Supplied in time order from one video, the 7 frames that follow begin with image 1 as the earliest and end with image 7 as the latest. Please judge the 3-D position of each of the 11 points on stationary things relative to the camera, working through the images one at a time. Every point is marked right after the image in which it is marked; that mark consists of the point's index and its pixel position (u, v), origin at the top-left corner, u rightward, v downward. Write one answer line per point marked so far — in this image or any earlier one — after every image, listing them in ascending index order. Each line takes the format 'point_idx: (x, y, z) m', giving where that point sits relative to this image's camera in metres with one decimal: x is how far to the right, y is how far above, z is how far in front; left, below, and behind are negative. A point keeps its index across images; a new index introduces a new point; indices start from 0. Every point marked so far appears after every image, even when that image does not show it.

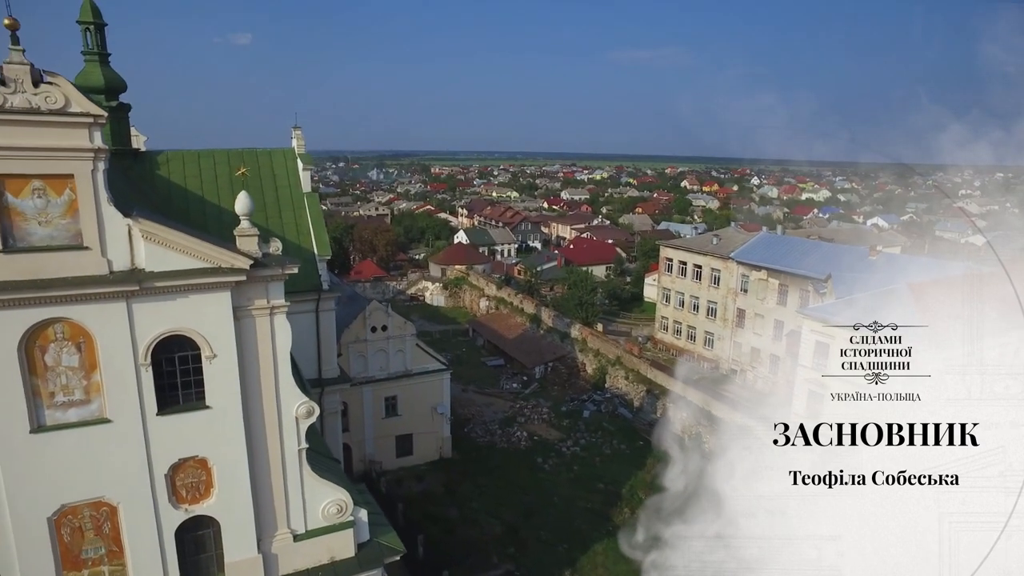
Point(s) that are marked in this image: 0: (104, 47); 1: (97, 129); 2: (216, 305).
0: (-9.4, +5.6, +14.9) m
1: (-4.4, +1.7, +6.7) m
2: (-3.5, -0.2, +7.4) m
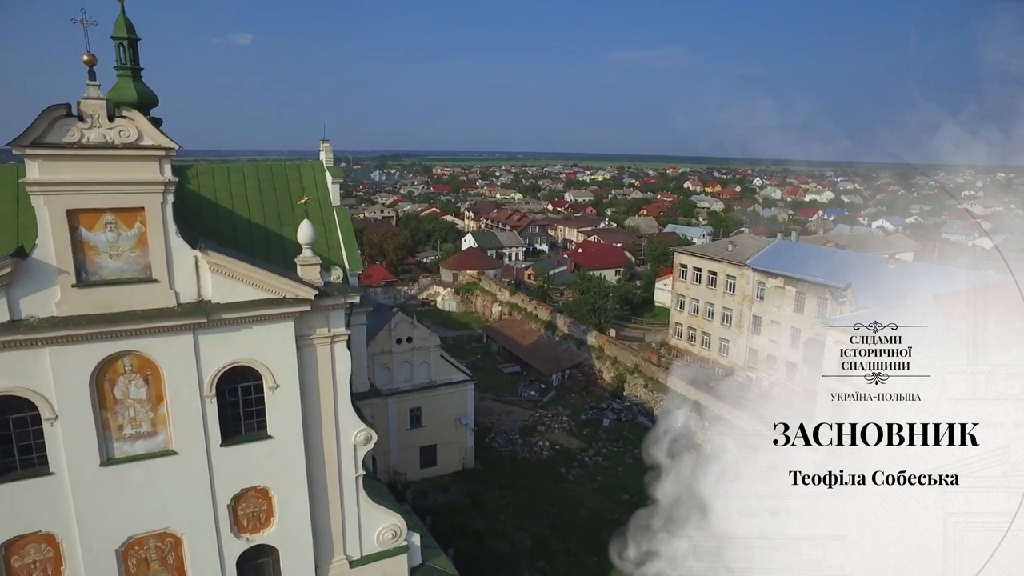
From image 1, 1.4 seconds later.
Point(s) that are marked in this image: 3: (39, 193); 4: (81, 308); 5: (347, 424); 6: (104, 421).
0: (-8.7, +5.3, +14.9) m
1: (-3.6, +1.3, +6.7) m
2: (-2.7, -0.5, +7.4) m
3: (-4.6, +0.9, +6.2) m
4: (-4.4, -0.2, +6.5) m
5: (-2.1, -1.7, +8.2) m
6: (-4.4, -1.4, +6.9) m
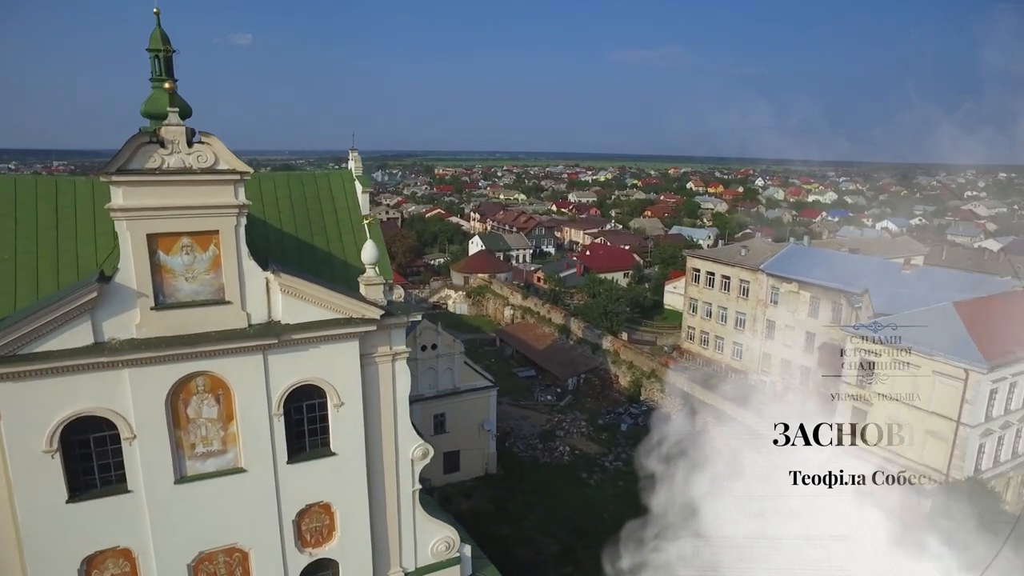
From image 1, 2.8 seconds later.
0: (-8.0, +5.1, +15.0) m
1: (-2.9, +1.1, +6.8) m
2: (-2.0, -0.8, +7.5) m
3: (-3.9, +0.7, +6.4) m
4: (-3.7, -0.4, +6.7) m
5: (-1.4, -2.0, +8.3) m
6: (-3.7, -1.7, +7.0) m
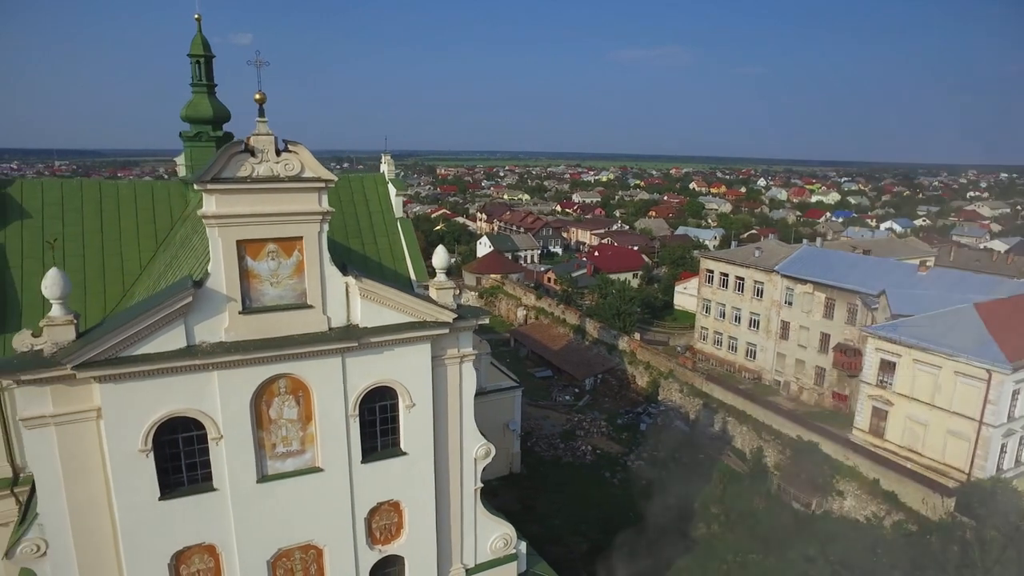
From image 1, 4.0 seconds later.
0: (-7.2, +5.0, +15.2) m
1: (-2.1, +1.0, +7.0) m
2: (-1.2, -0.8, +7.7) m
3: (-3.1, +0.7, +6.6) m
4: (-2.9, -0.5, +6.9) m
5: (-0.6, -2.0, +8.5) m
6: (-2.9, -1.7, +7.2) m
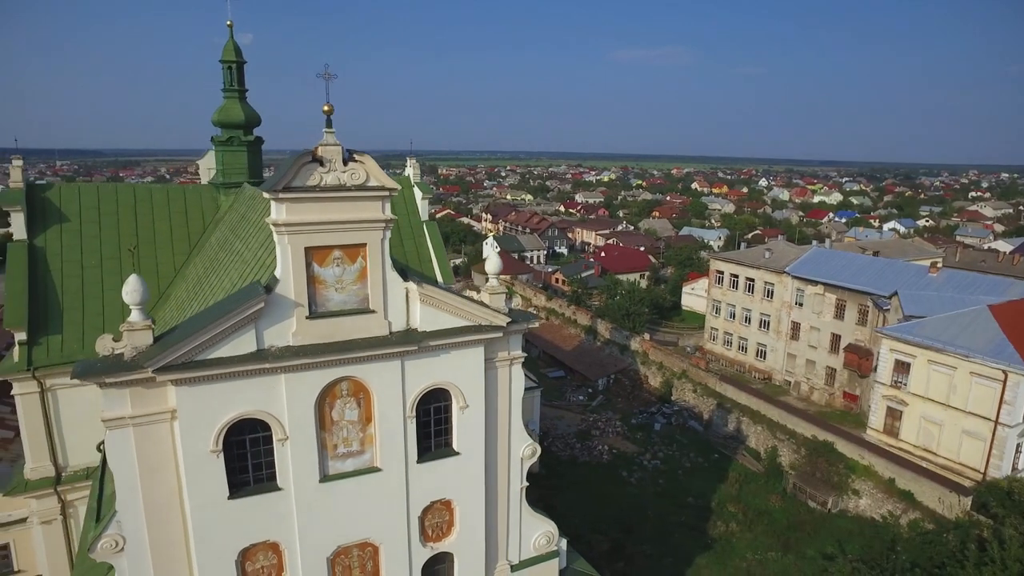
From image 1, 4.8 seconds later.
0: (-6.5, +5.0, +15.4) m
1: (-1.4, +1.0, +7.3) m
2: (-0.5, -0.9, +8.0) m
3: (-2.4, +0.6, +6.8) m
4: (-2.2, -0.6, +7.1) m
5: (+0.1, -2.1, +8.8) m
6: (-2.2, -1.8, +7.5) m
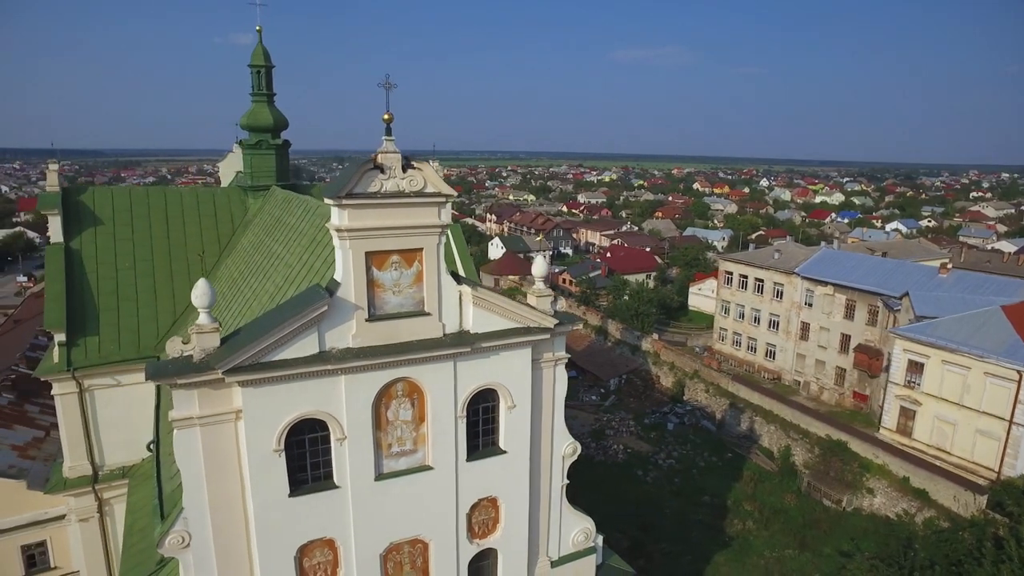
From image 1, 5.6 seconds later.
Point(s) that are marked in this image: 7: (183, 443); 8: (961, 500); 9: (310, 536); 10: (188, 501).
0: (-5.9, +4.9, +15.6) m
1: (-0.8, +0.9, +7.5) m
2: (+0.1, -0.9, +8.2) m
3: (-1.8, +0.6, +7.0) m
4: (-1.6, -0.6, +7.3) m
5: (+0.7, -2.1, +9.0) m
6: (-1.6, -1.8, +7.7) m
7: (-3.6, -1.7, +6.9) m
8: (+12.8, -6.0, +18.1) m
9: (-2.4, -2.9, +7.5) m
10: (-3.6, -2.3, +7.0) m
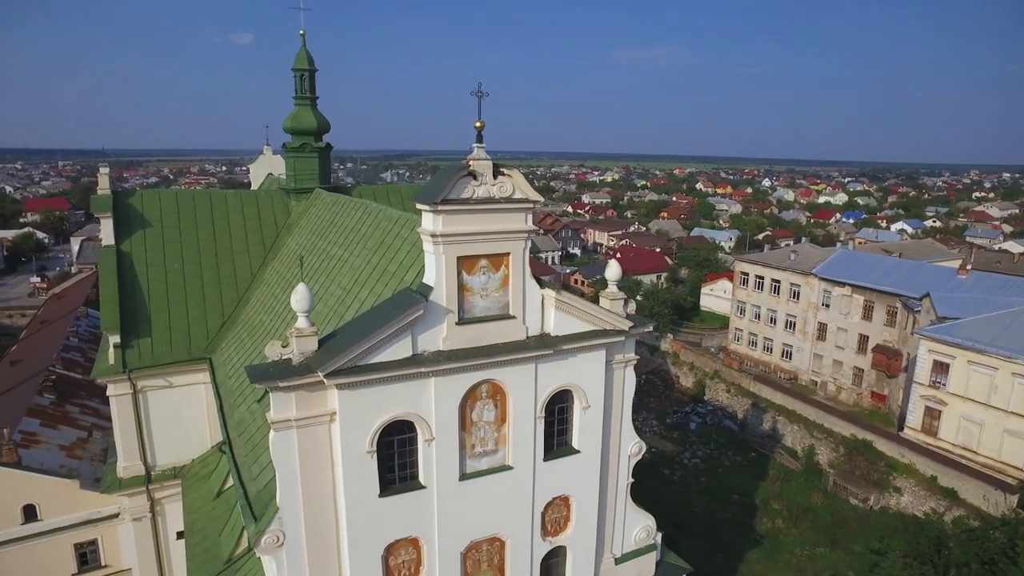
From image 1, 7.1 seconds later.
0: (-5.0, +4.9, +15.8) m
1: (+0.2, +0.9, +7.6) m
2: (+1.1, -1.0, +8.3) m
3: (-0.8, +0.5, +7.2) m
4: (-0.6, -0.6, +7.5) m
5: (+1.7, -2.2, +9.1) m
6: (-0.6, -1.9, +7.8) m
7: (-2.6, -1.7, +7.0) m
8: (+13.7, -6.1, +18.3) m
9: (-1.4, -3.0, +7.6) m
10: (-2.6, -2.4, +7.2) m
